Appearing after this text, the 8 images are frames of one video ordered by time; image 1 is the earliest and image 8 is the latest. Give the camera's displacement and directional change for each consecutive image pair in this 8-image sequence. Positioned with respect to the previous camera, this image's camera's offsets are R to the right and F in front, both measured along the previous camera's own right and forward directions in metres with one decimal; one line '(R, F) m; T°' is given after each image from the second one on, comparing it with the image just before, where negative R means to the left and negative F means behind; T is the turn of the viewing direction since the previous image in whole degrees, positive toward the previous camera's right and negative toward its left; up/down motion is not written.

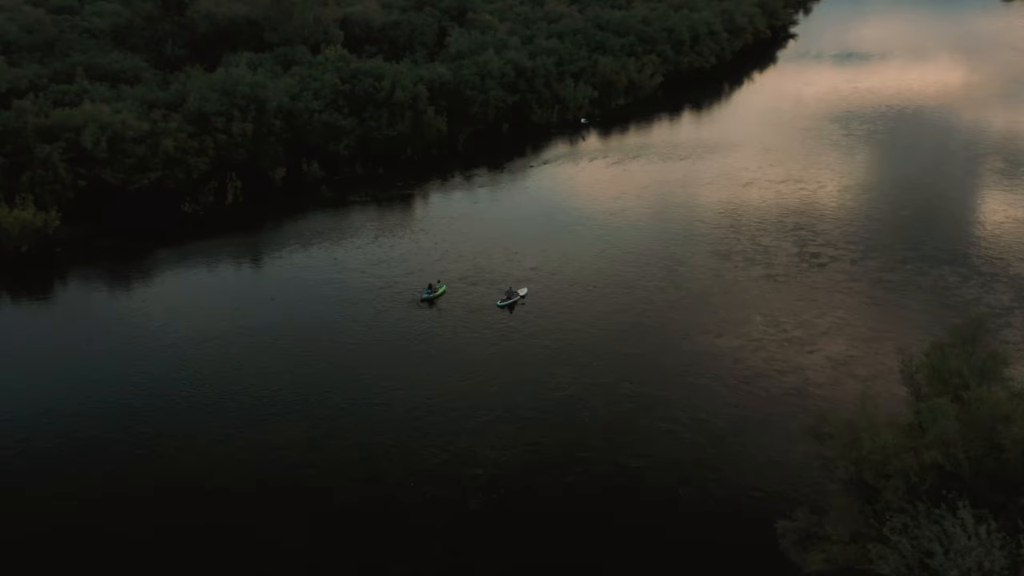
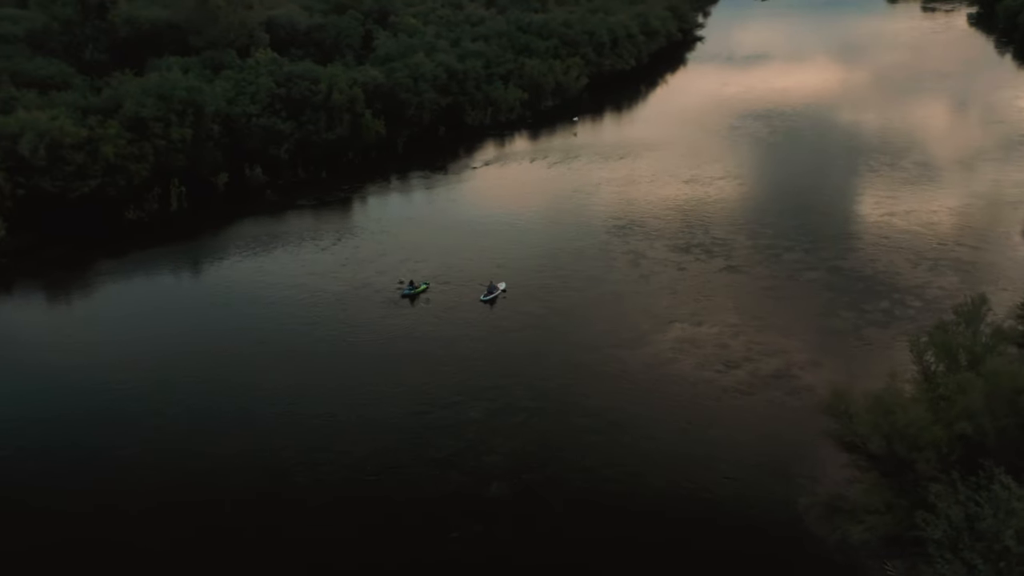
(-1.1, -0.1) m; +5°
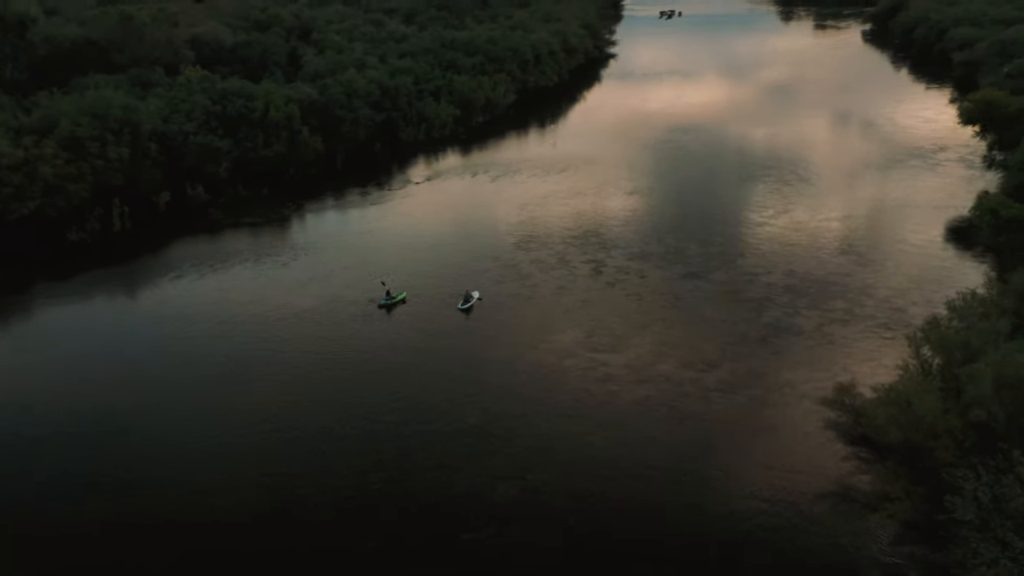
(-1.0, -0.2) m; +5°
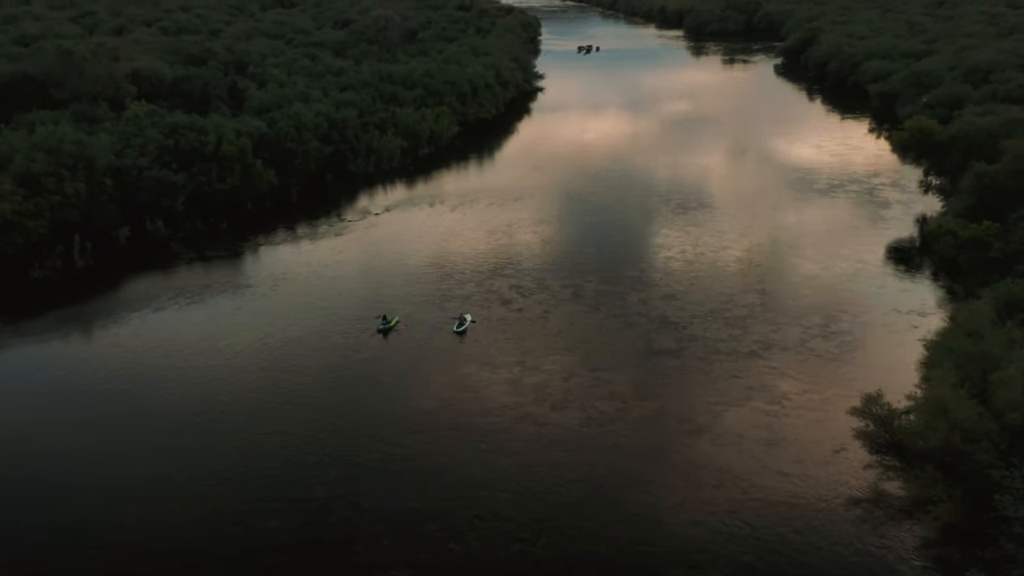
(-1.2, -0.3) m; +5°
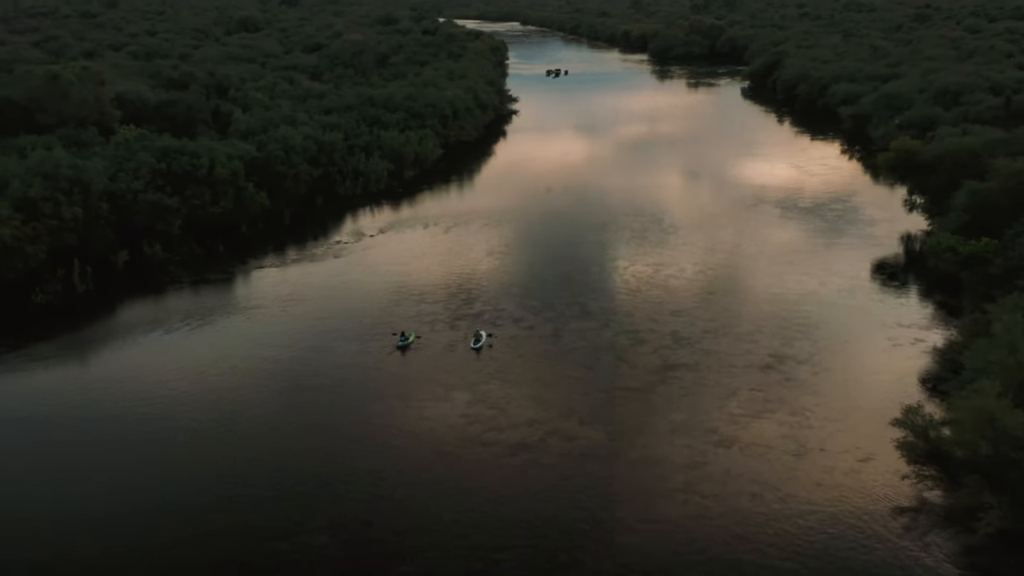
(-0.8, -0.2) m; +2°
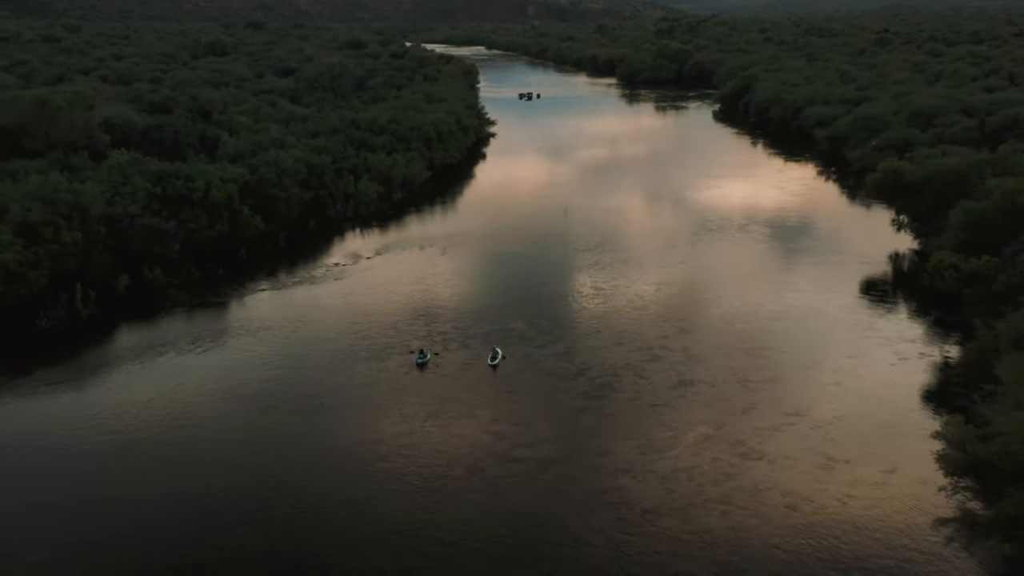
(-0.8, -0.2) m; +2°
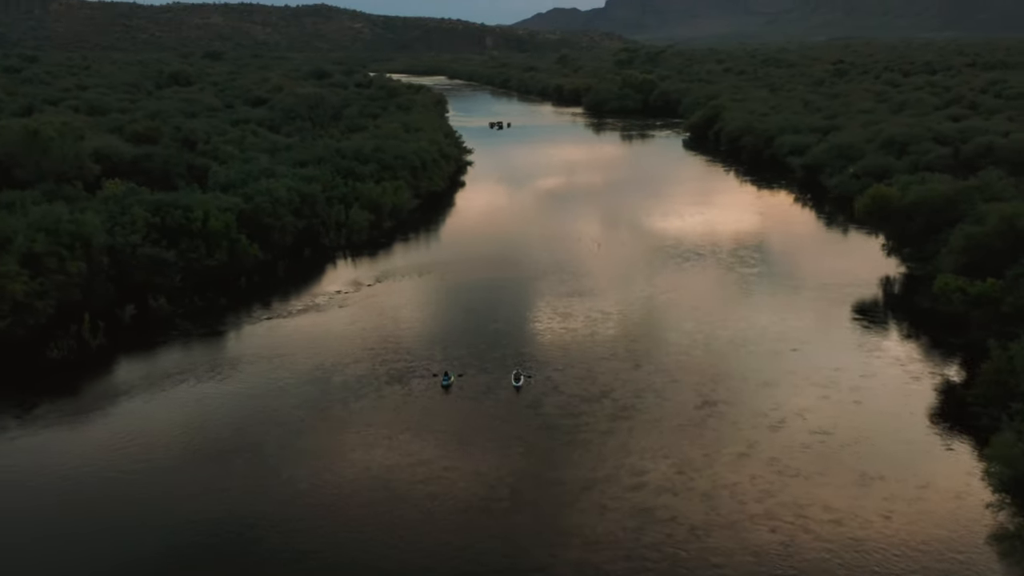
(-1.0, -0.2) m; +2°
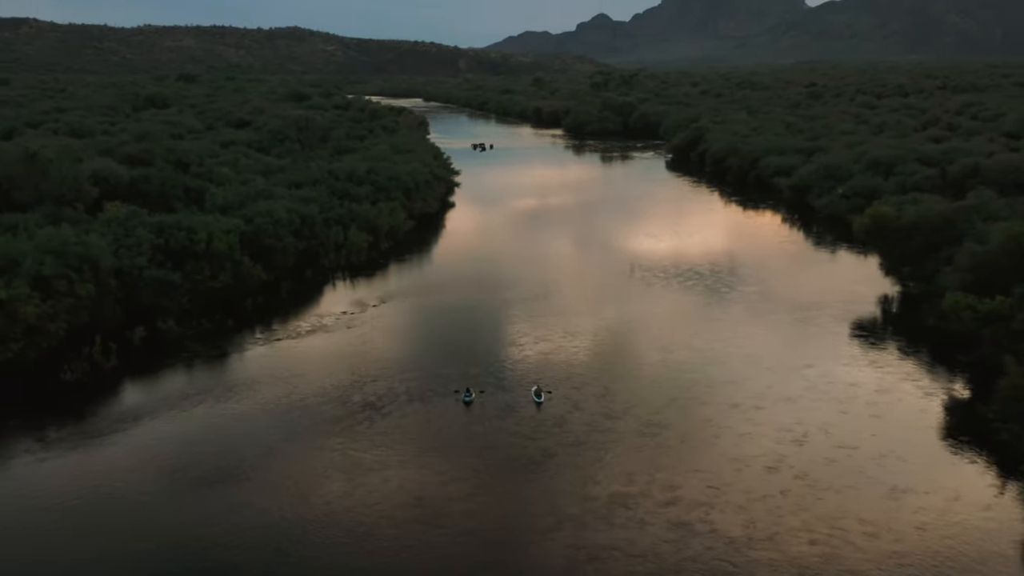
(-0.8, -0.2) m; +1°
